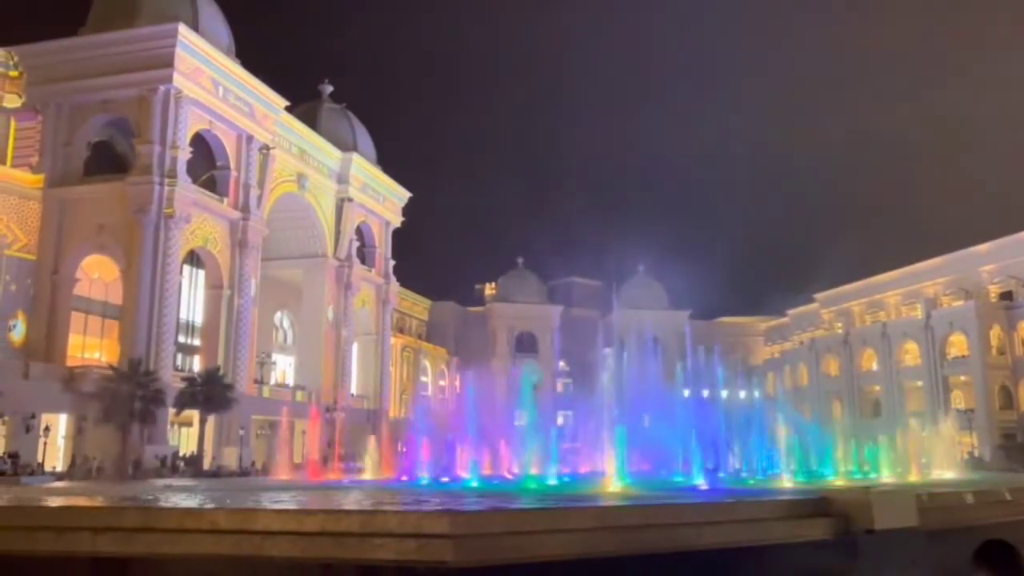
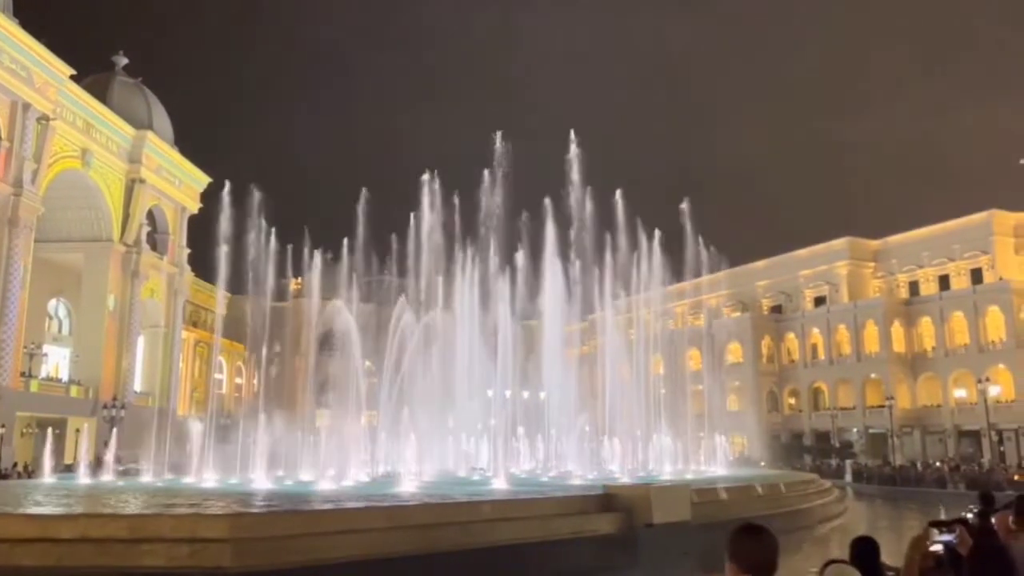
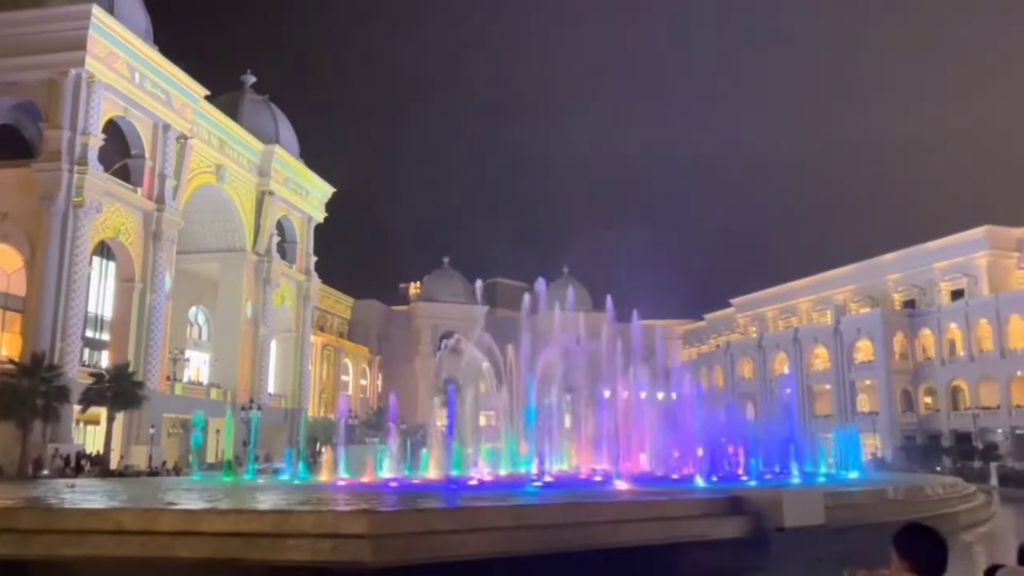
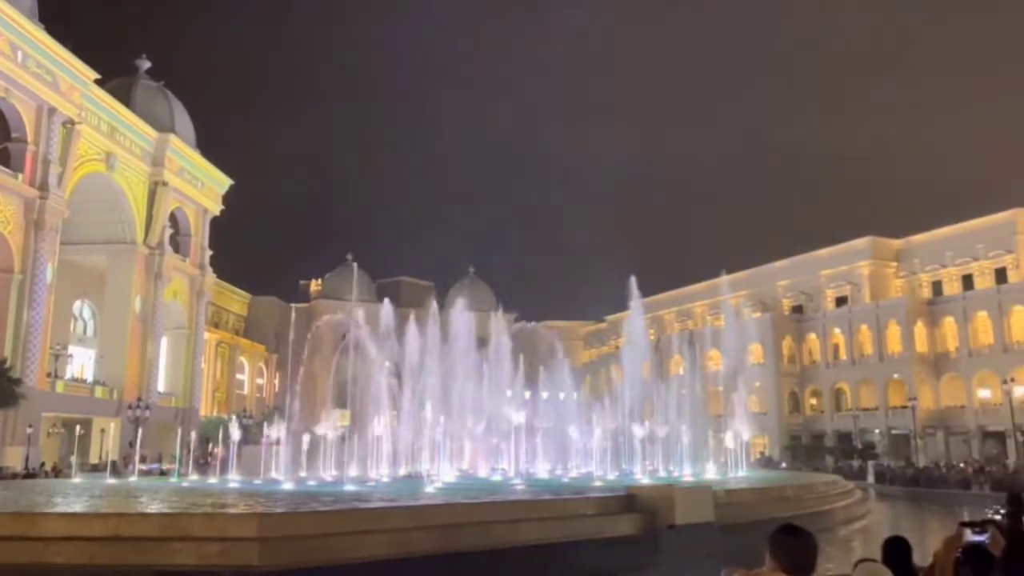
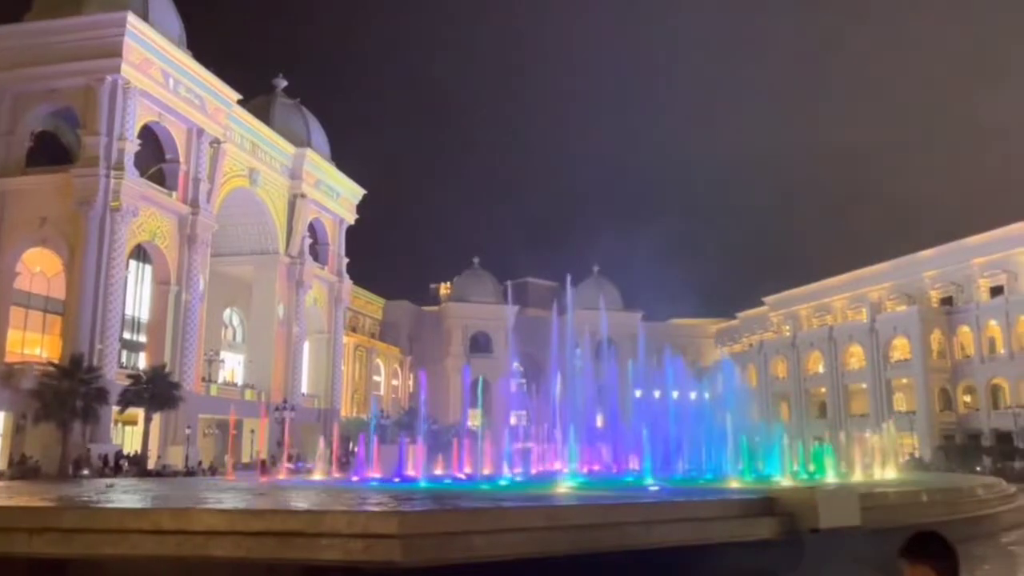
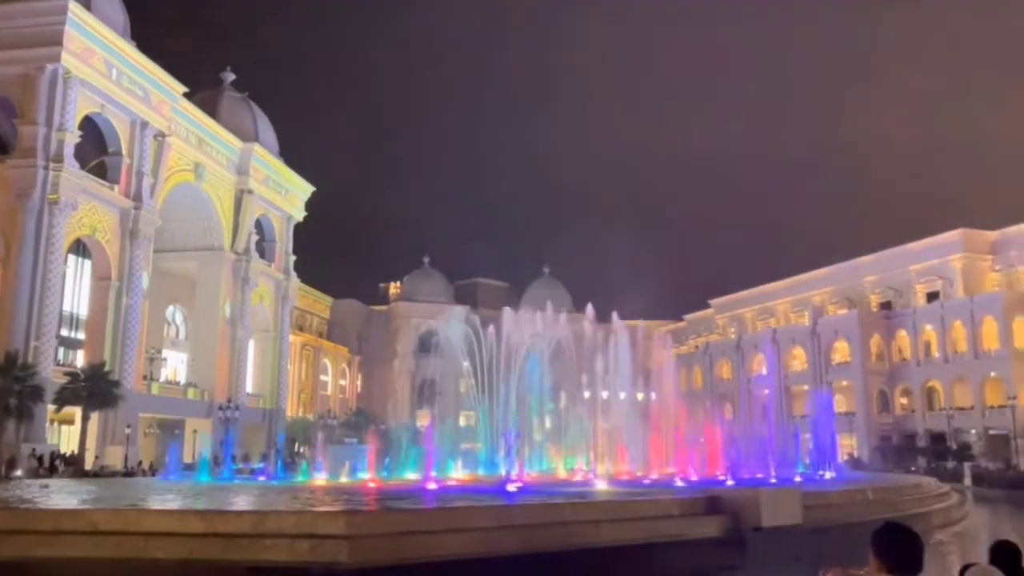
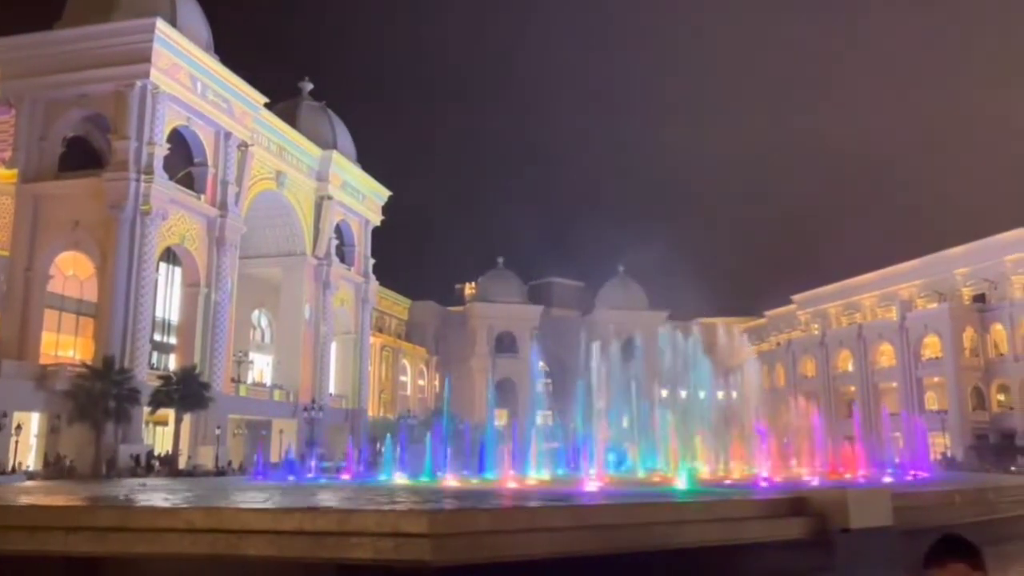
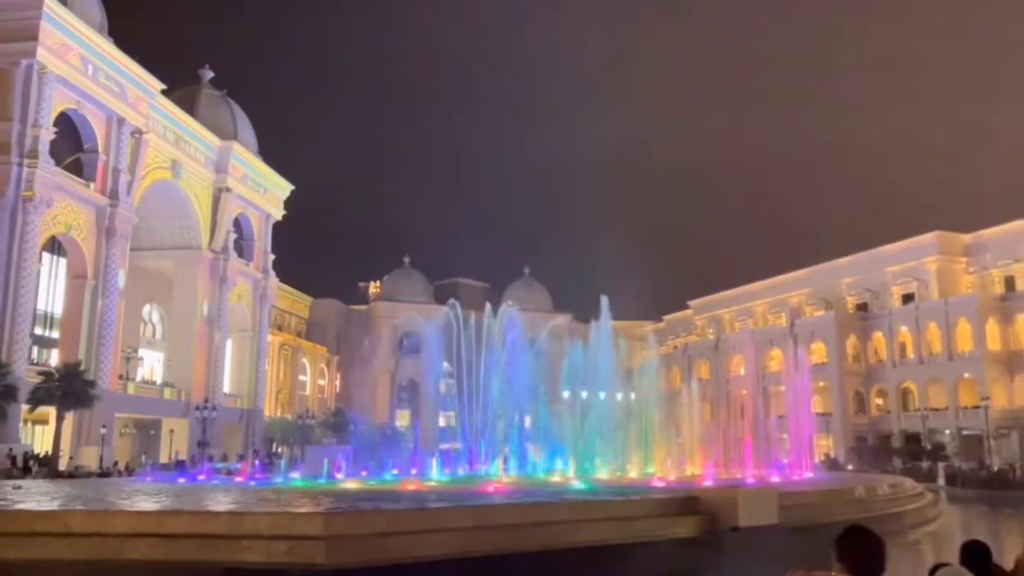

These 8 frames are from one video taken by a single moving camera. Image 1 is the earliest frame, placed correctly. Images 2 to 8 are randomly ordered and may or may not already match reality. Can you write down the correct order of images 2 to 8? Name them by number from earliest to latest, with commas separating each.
7, 5, 3, 6, 8, 4, 2
